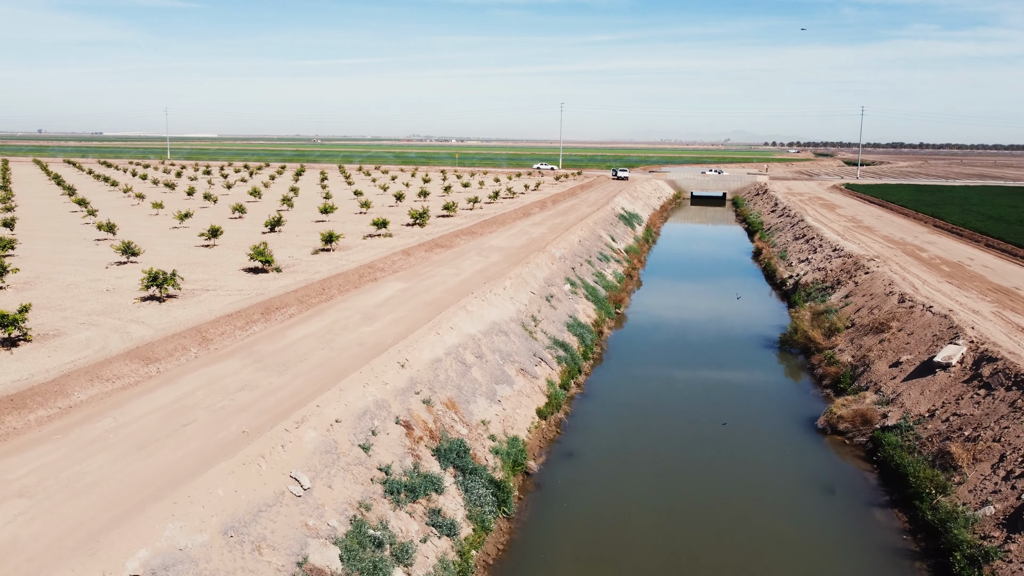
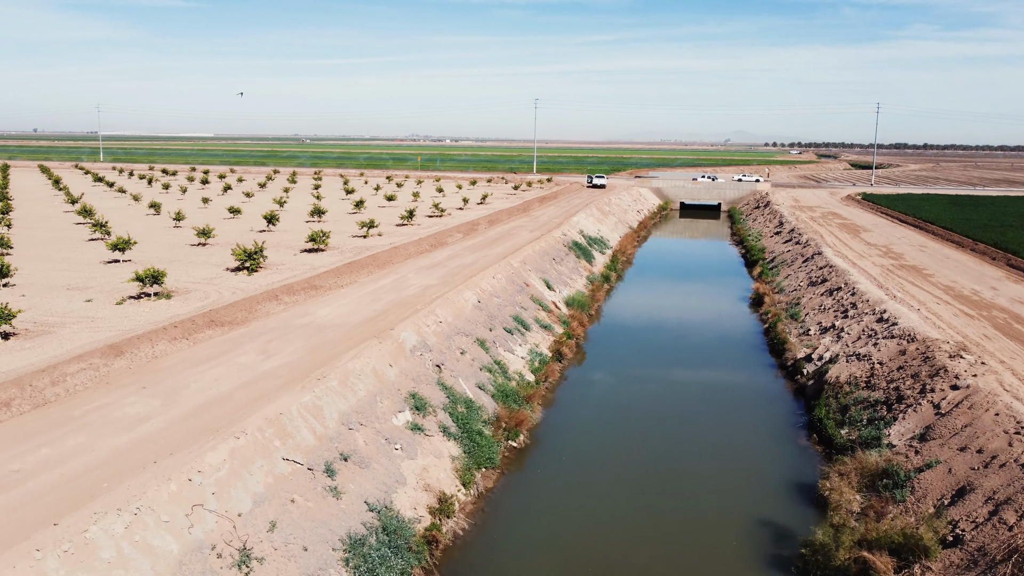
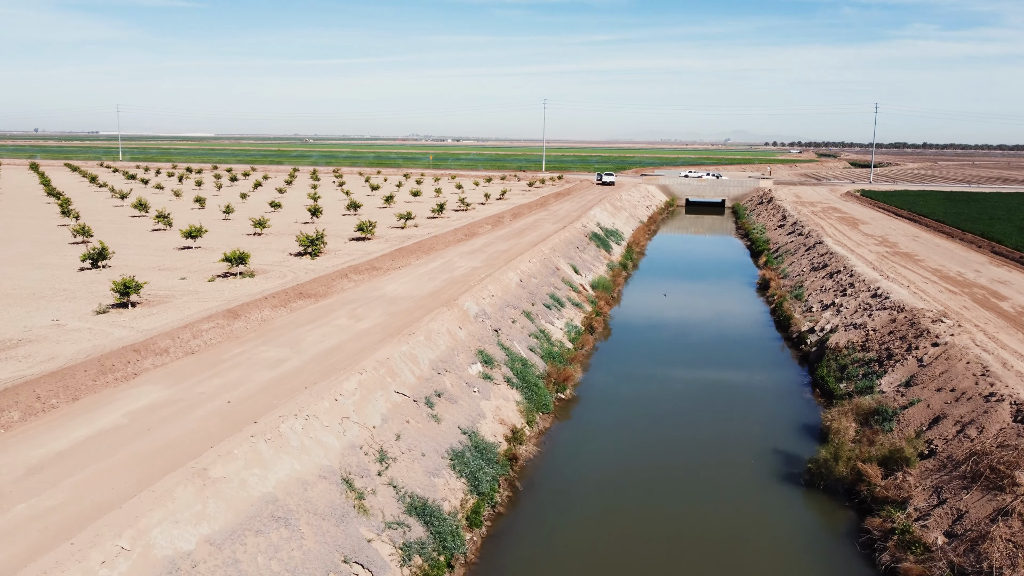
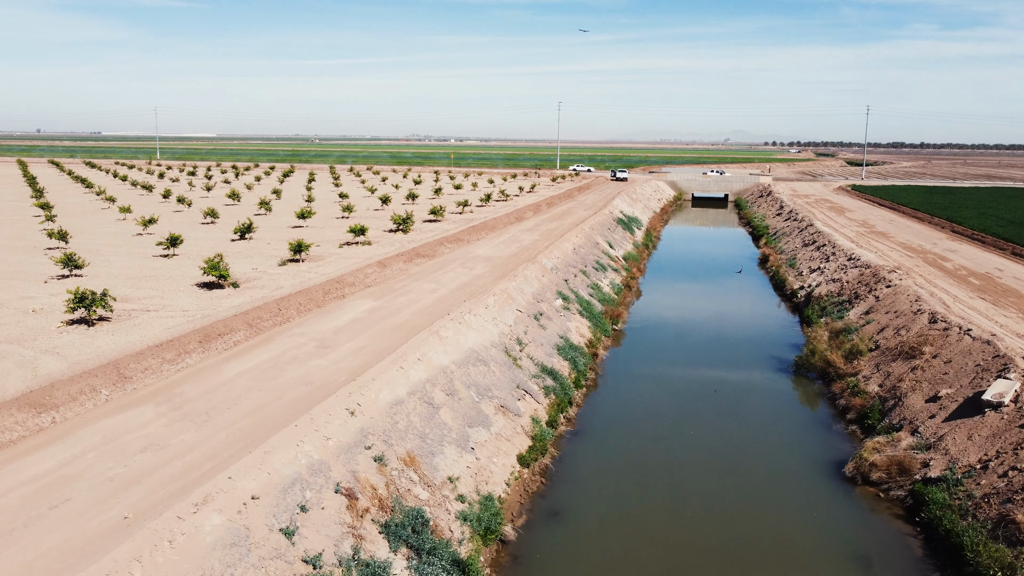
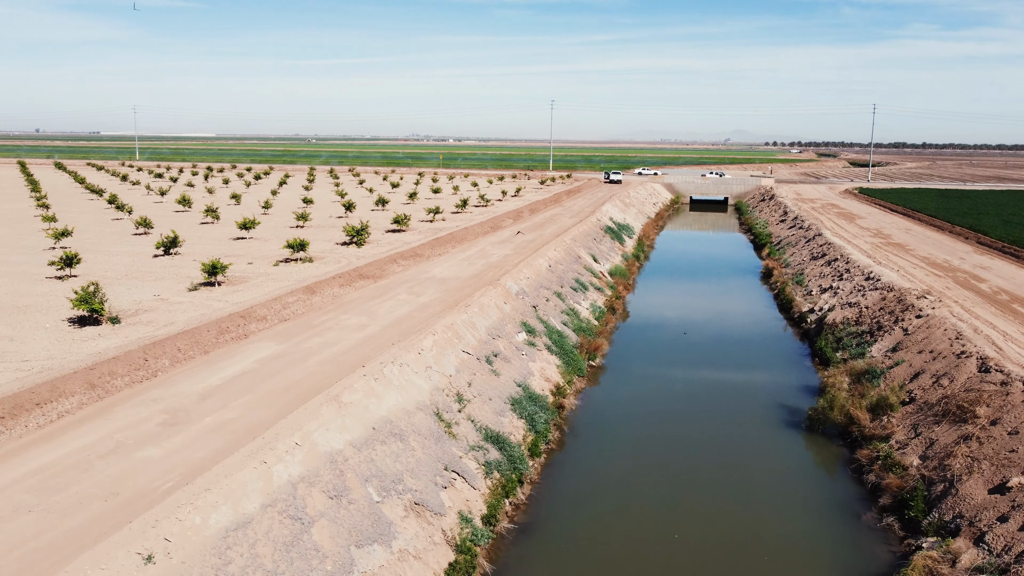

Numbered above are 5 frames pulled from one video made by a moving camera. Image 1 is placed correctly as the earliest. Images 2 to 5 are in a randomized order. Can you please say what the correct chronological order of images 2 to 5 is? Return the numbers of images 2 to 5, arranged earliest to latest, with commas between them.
4, 5, 3, 2
